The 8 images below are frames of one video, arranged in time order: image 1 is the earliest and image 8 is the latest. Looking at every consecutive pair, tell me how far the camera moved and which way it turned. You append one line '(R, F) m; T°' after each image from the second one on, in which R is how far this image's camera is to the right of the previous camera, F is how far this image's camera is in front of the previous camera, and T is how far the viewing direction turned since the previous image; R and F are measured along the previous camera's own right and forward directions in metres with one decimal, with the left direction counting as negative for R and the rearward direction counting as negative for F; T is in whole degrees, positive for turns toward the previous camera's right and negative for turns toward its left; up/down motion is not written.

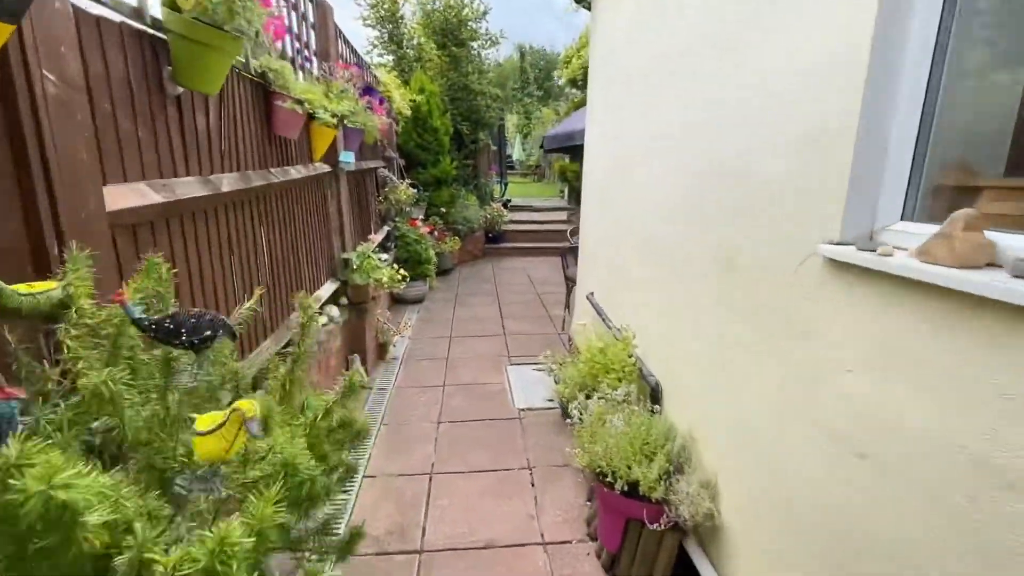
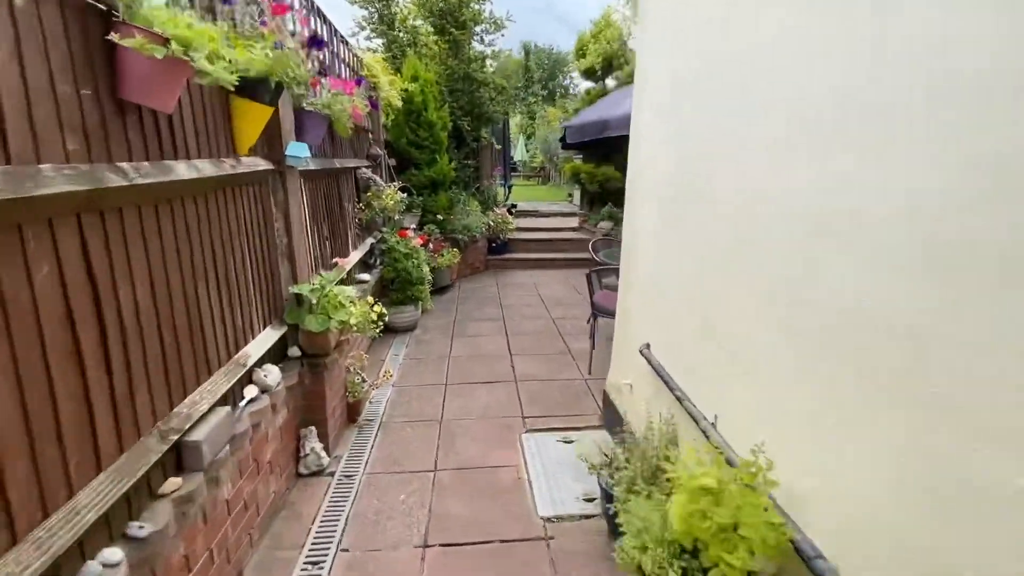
(-0.1, +0.9) m; 0°
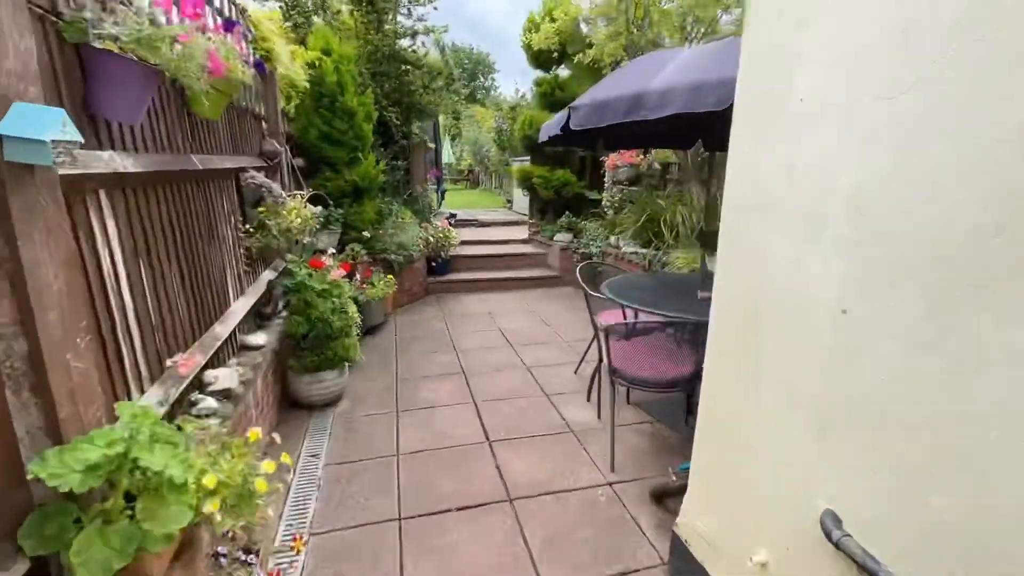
(-0.3, +1.2) m; +9°
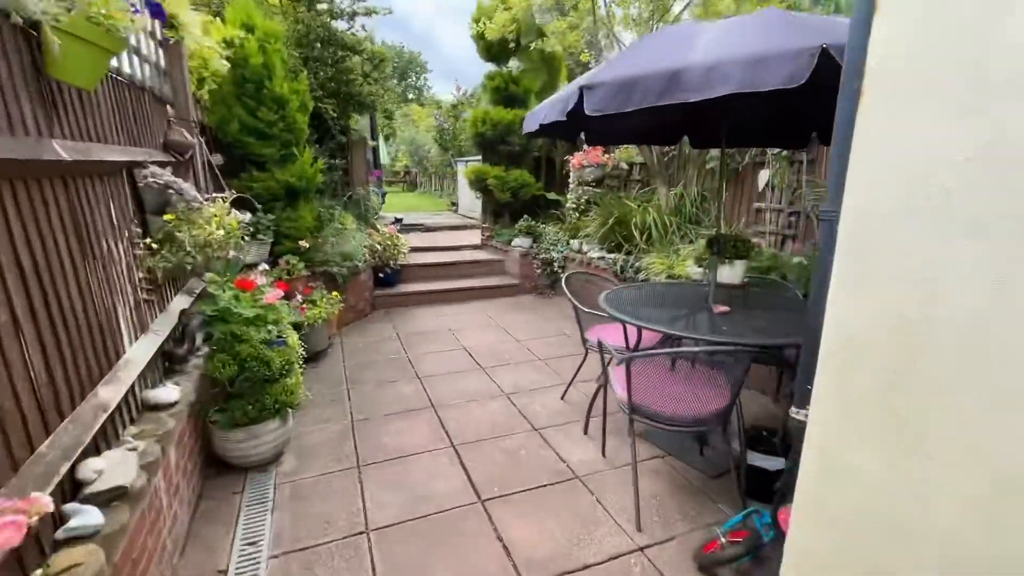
(-0.2, +0.5) m; +8°
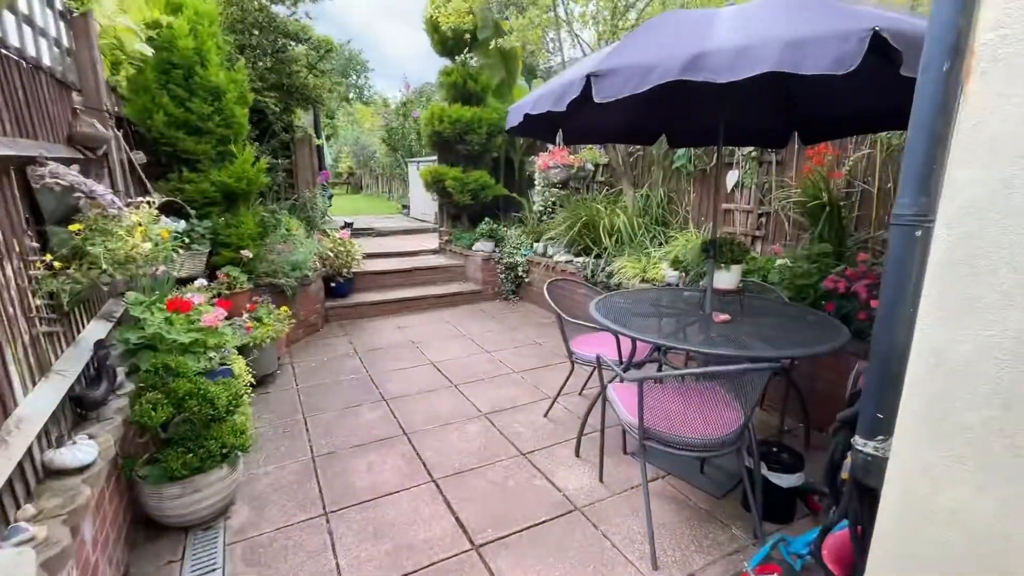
(-0.2, +0.2) m; +6°
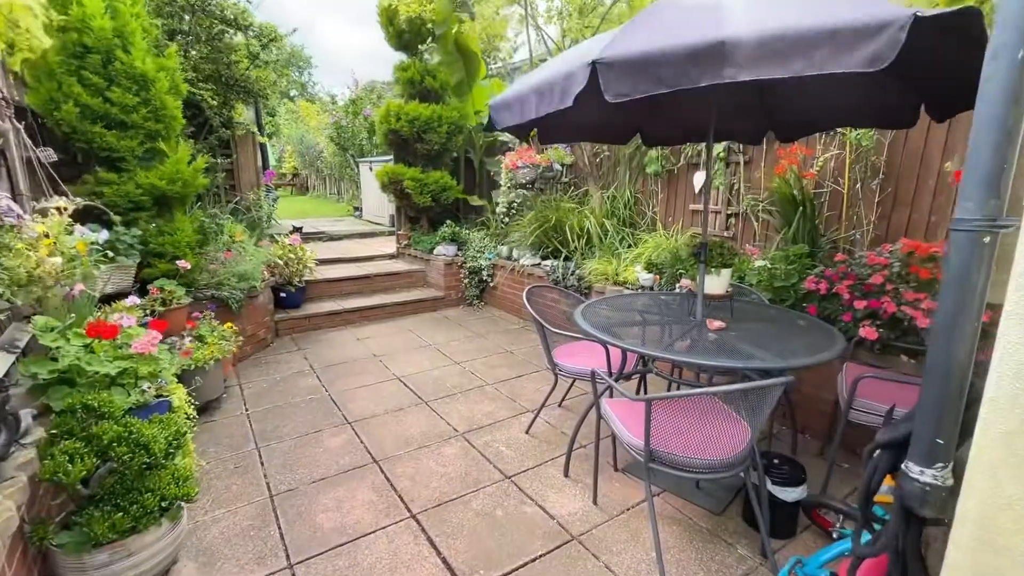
(-0.1, +0.2) m; +6°
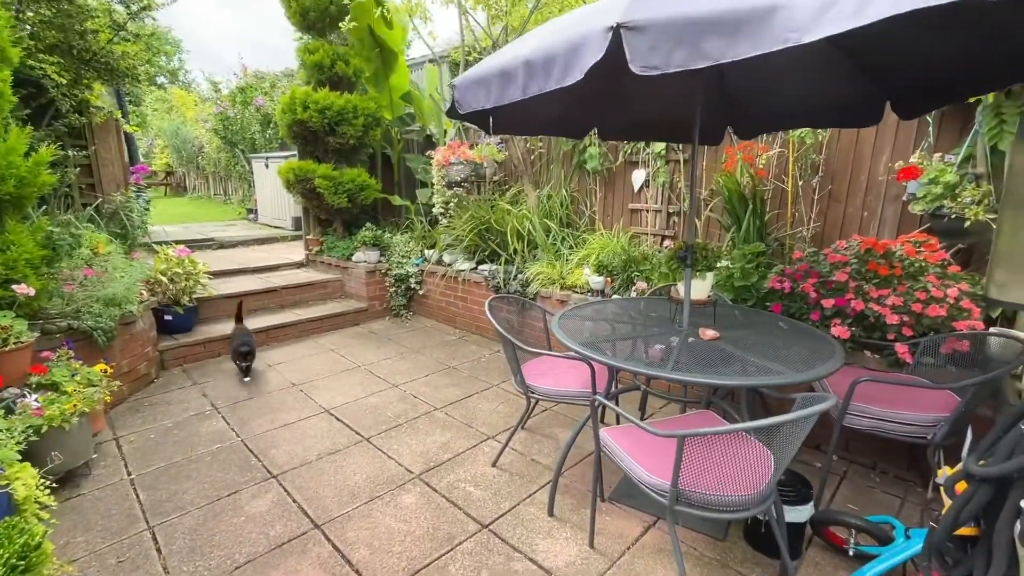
(-0.2, +0.3) m; +11°
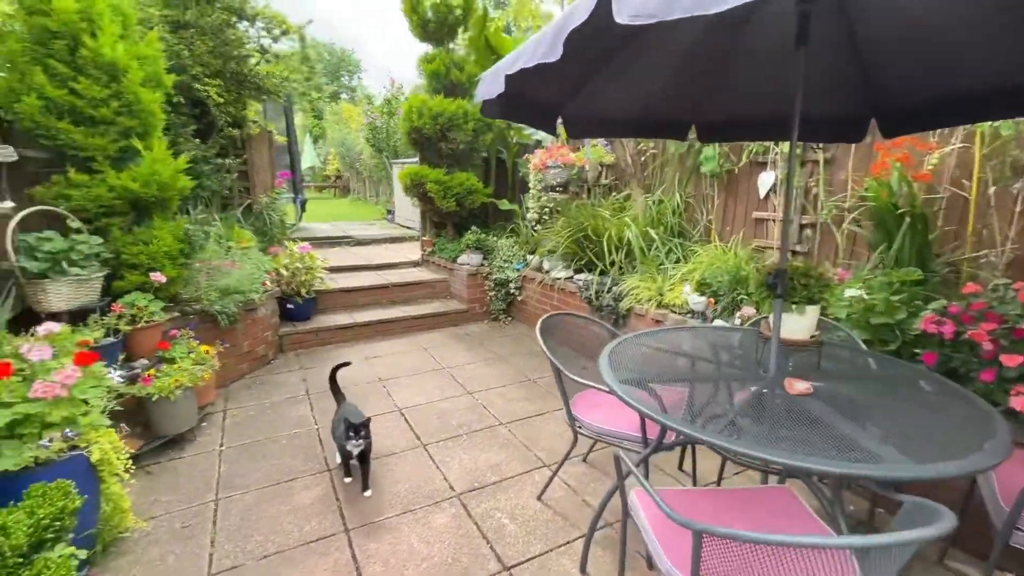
(+0.3, +0.2) m; -17°
